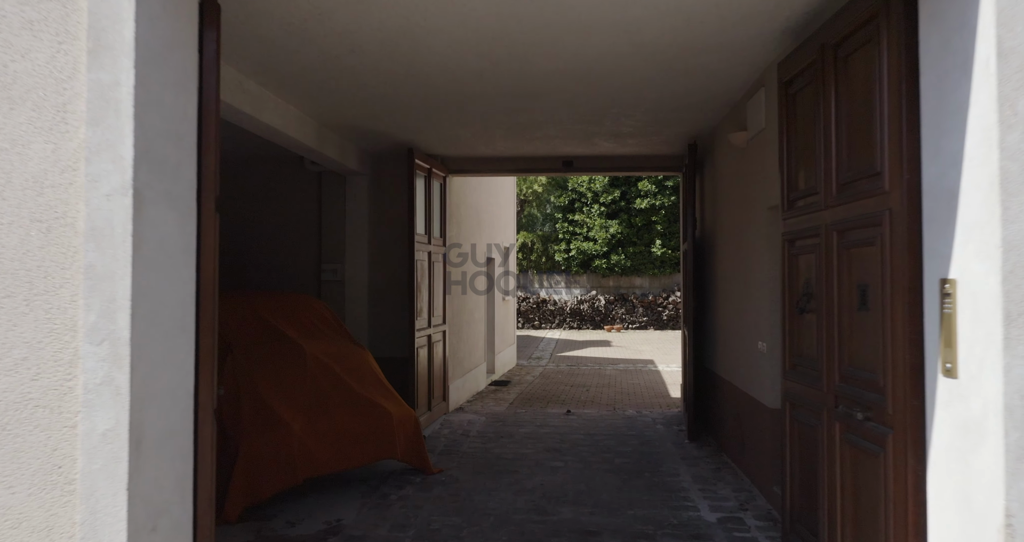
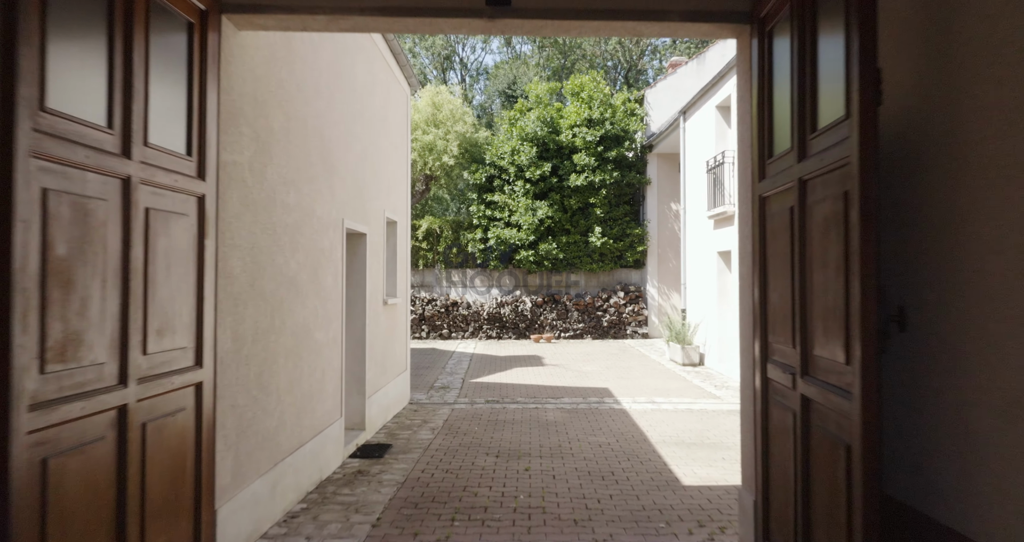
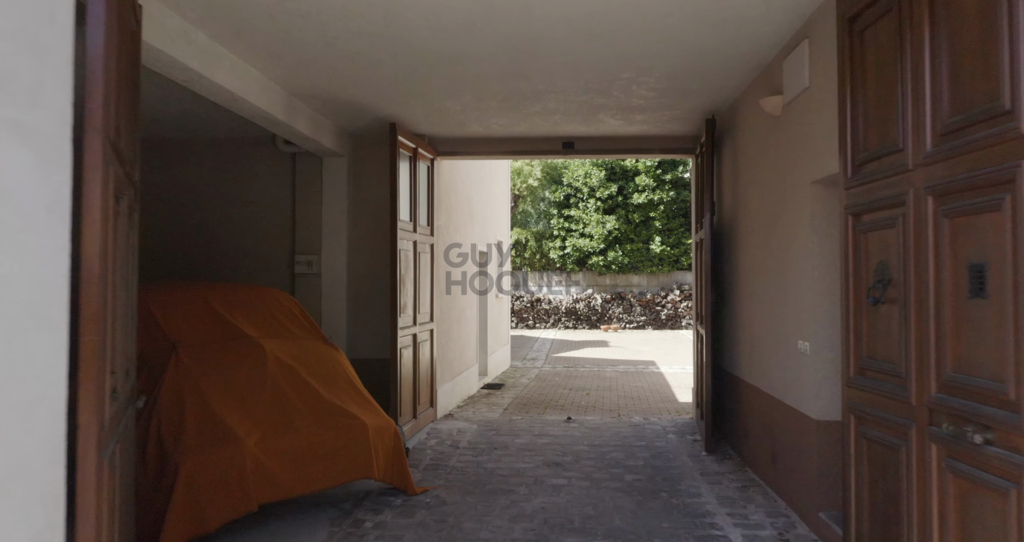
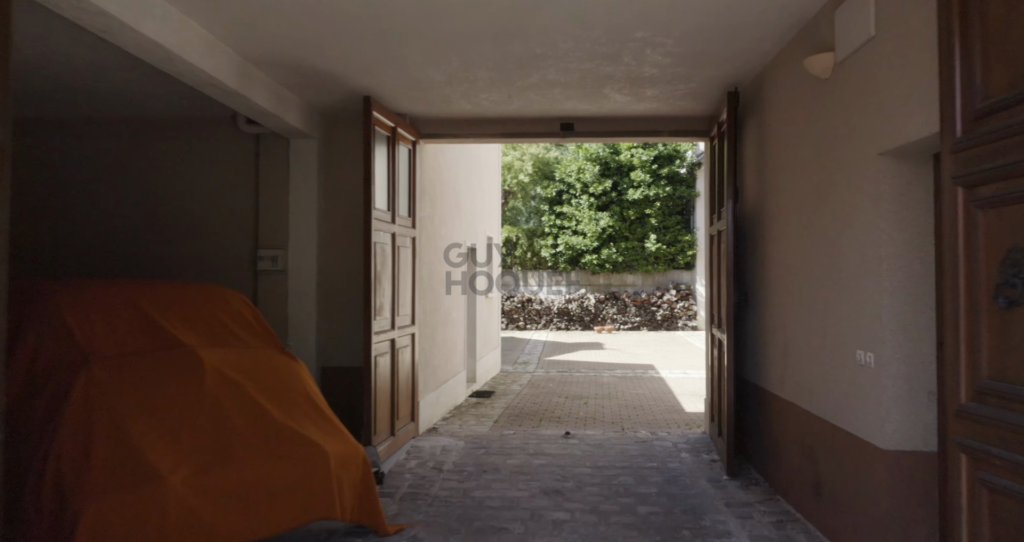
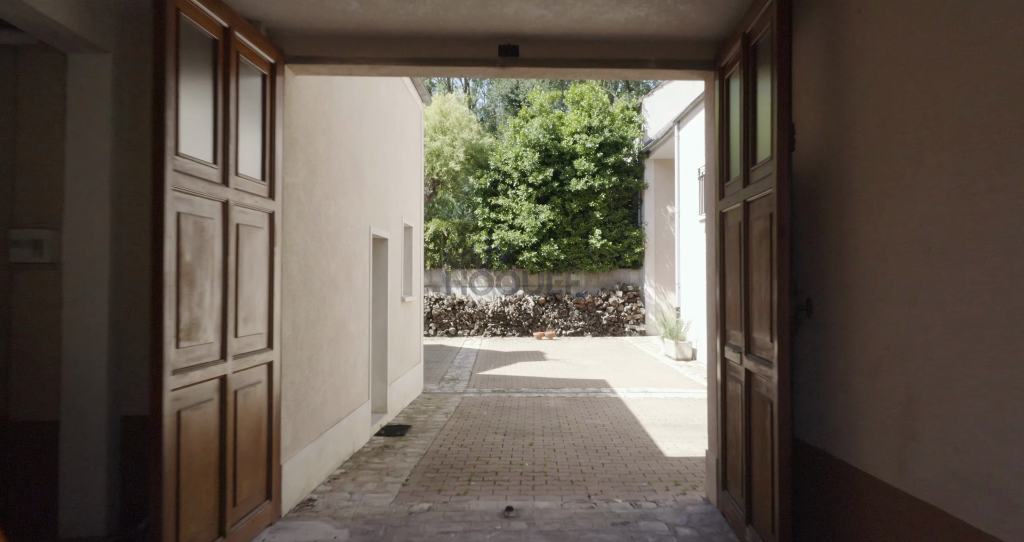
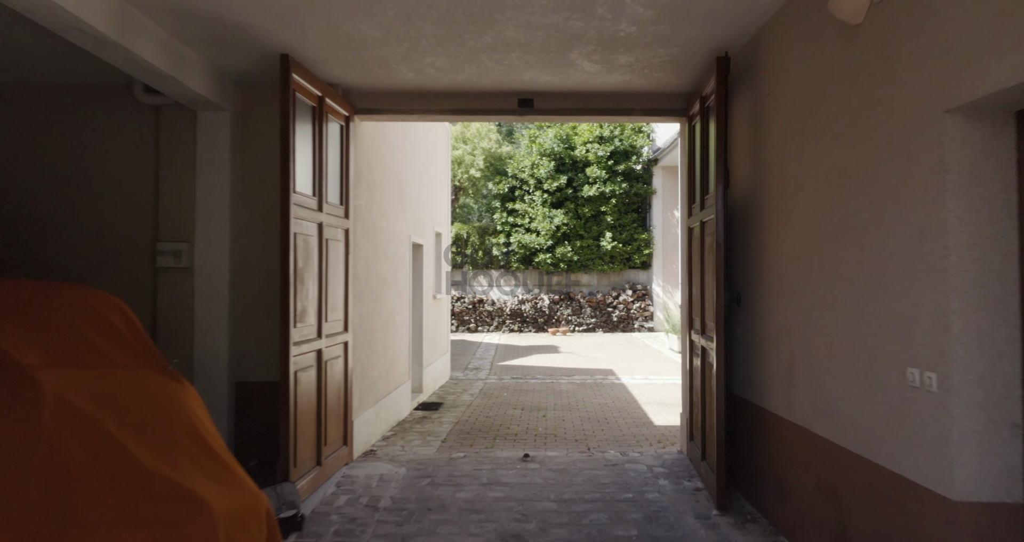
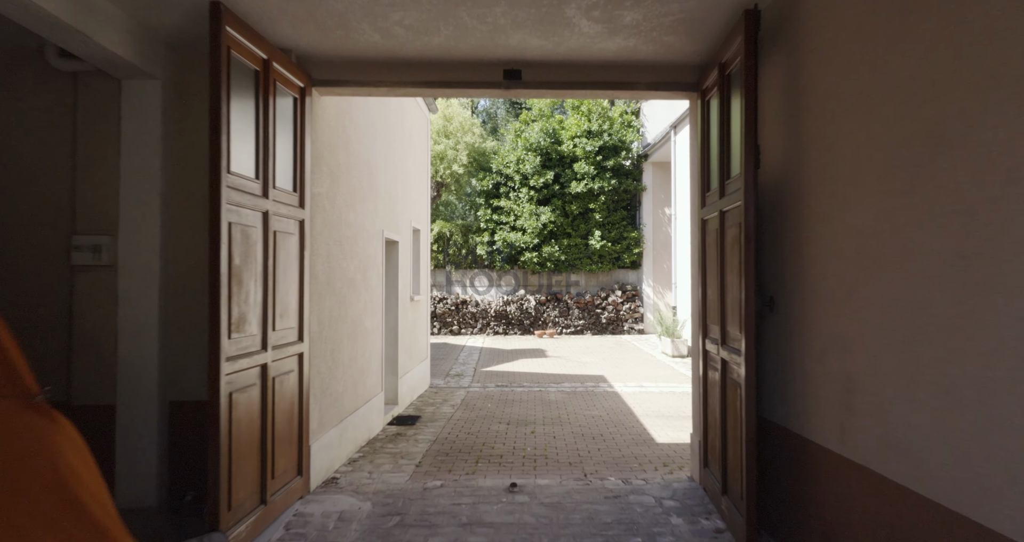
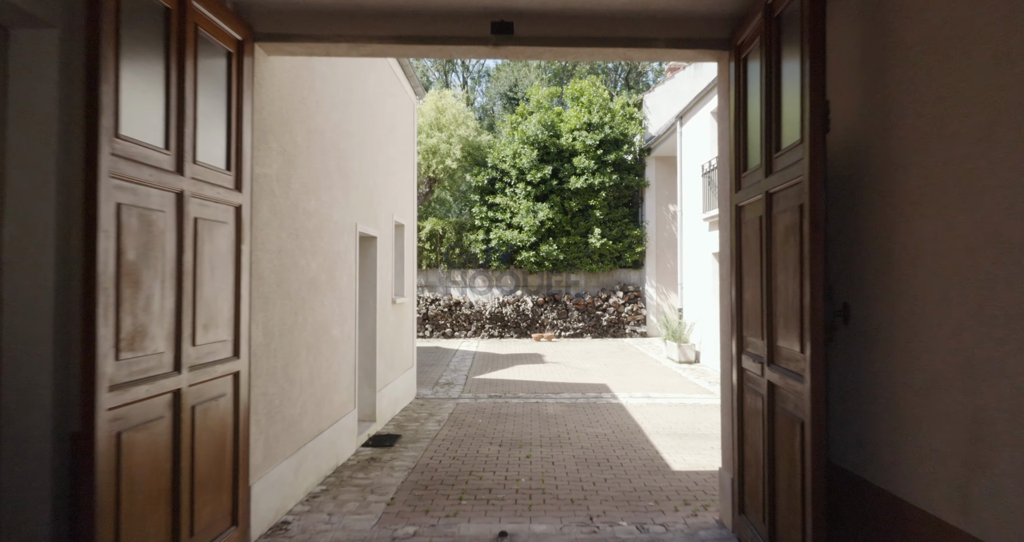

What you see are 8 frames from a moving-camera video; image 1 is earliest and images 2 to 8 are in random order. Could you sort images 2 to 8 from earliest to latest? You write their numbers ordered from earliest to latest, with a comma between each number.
3, 4, 6, 7, 5, 8, 2
